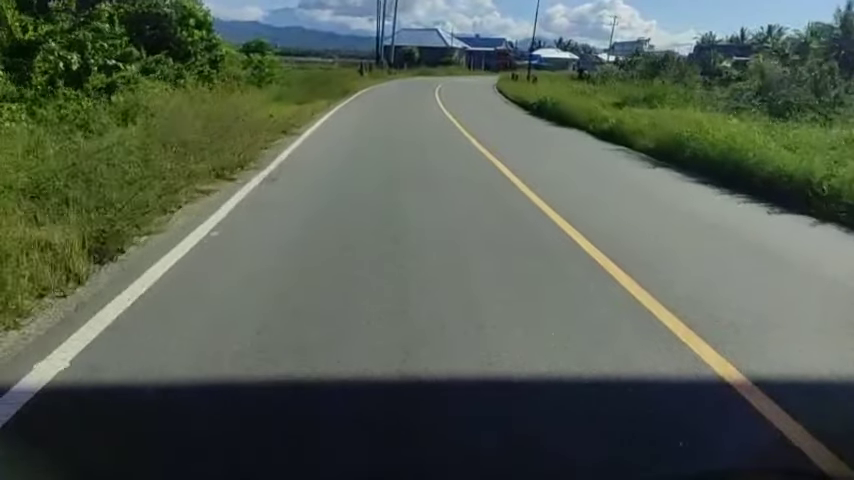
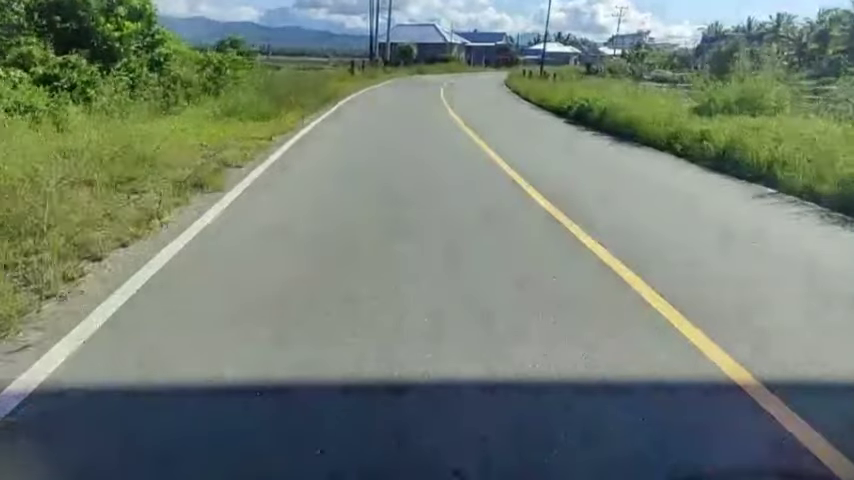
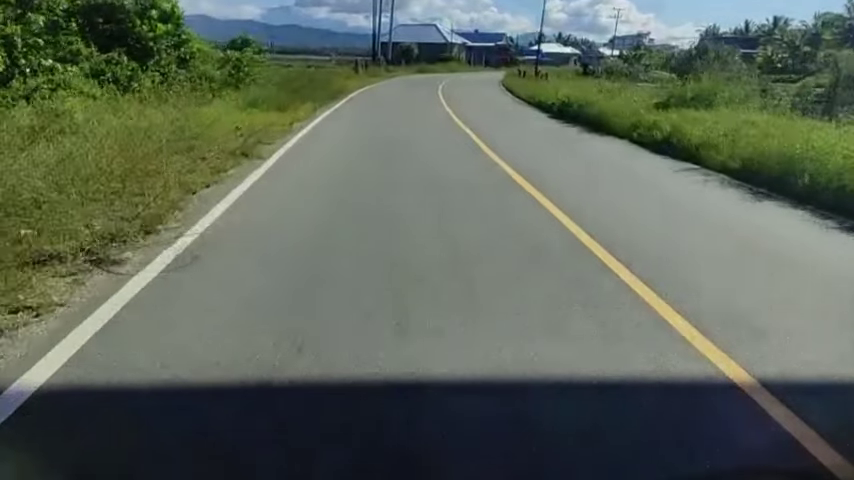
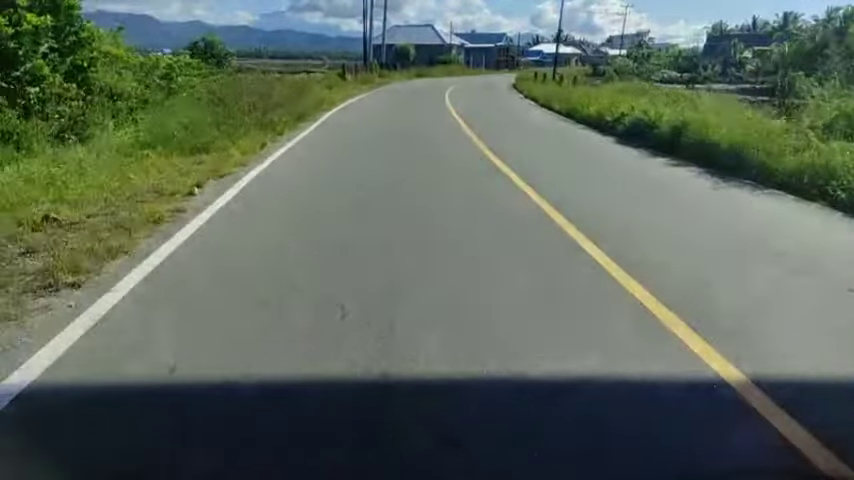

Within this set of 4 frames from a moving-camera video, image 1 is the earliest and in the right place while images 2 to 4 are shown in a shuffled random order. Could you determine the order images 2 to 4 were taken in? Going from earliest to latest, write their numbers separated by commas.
3, 2, 4
